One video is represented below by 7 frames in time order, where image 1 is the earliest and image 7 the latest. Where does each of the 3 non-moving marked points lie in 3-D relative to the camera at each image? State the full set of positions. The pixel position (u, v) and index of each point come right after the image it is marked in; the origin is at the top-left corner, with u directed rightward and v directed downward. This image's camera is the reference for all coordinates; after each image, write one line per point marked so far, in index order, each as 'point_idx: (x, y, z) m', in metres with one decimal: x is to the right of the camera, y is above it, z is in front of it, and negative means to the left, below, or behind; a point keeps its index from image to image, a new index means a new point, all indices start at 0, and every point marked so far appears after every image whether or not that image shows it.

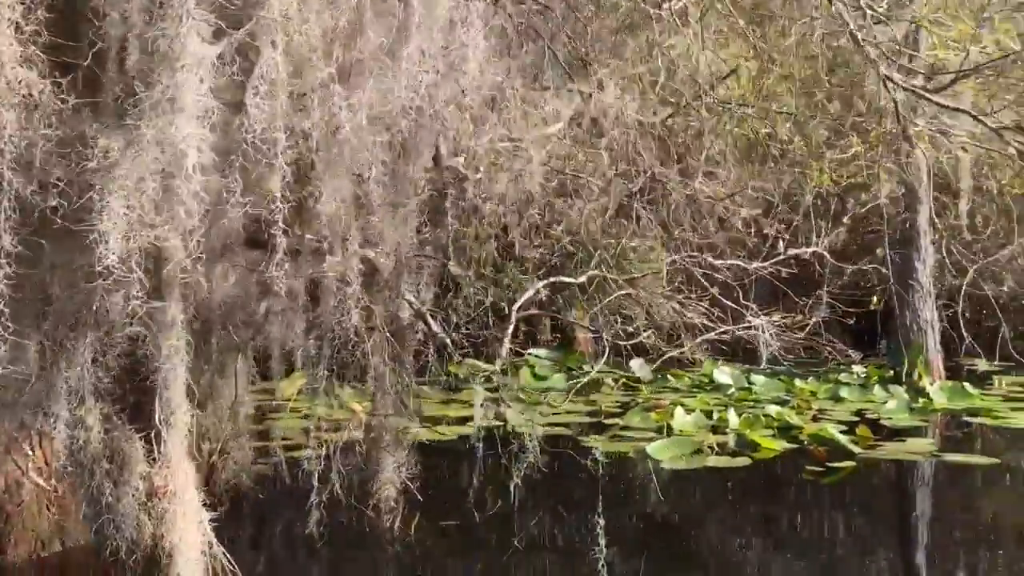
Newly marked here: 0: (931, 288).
0: (+3.3, 0.0, +7.5) m
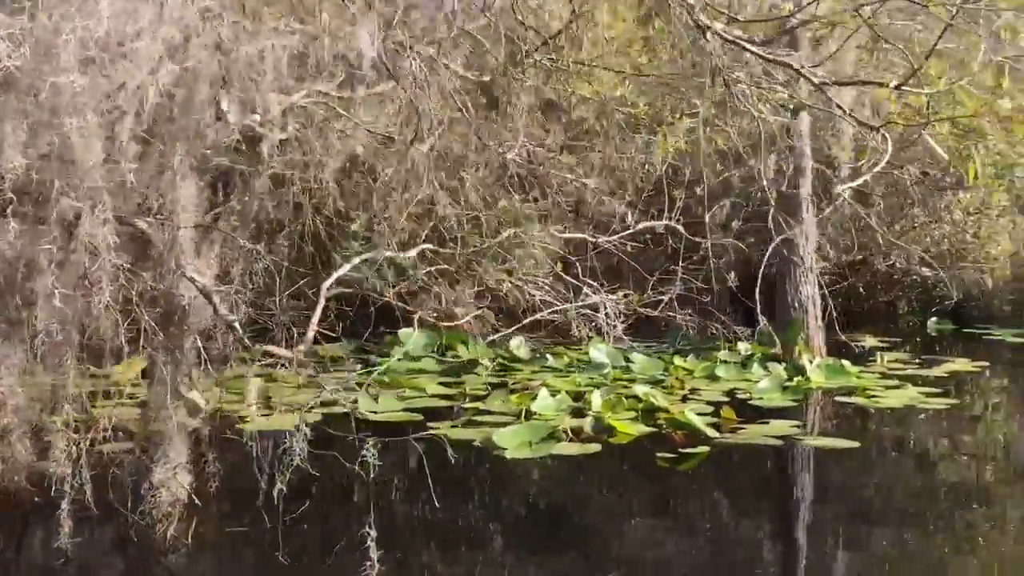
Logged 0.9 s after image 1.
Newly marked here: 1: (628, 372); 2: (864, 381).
0: (+2.3, +0.2, +7.4) m
1: (+0.8, -0.6, +6.9) m
2: (+2.4, -0.6, +6.5) m
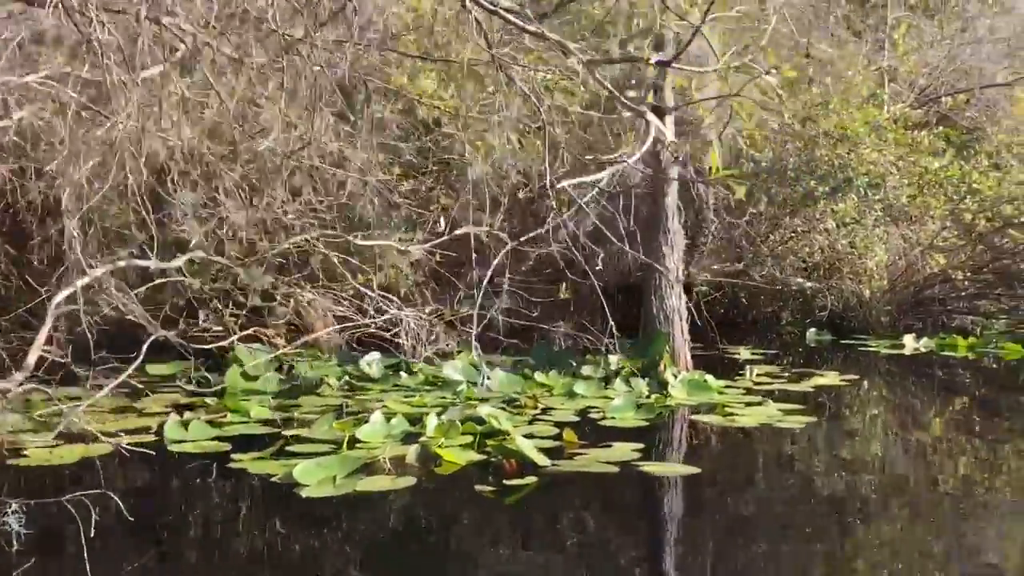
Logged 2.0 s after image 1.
0: (+1.2, +0.1, +7.1) m
1: (-0.2, -0.7, +6.4) m
2: (+1.4, -0.7, +6.2) m
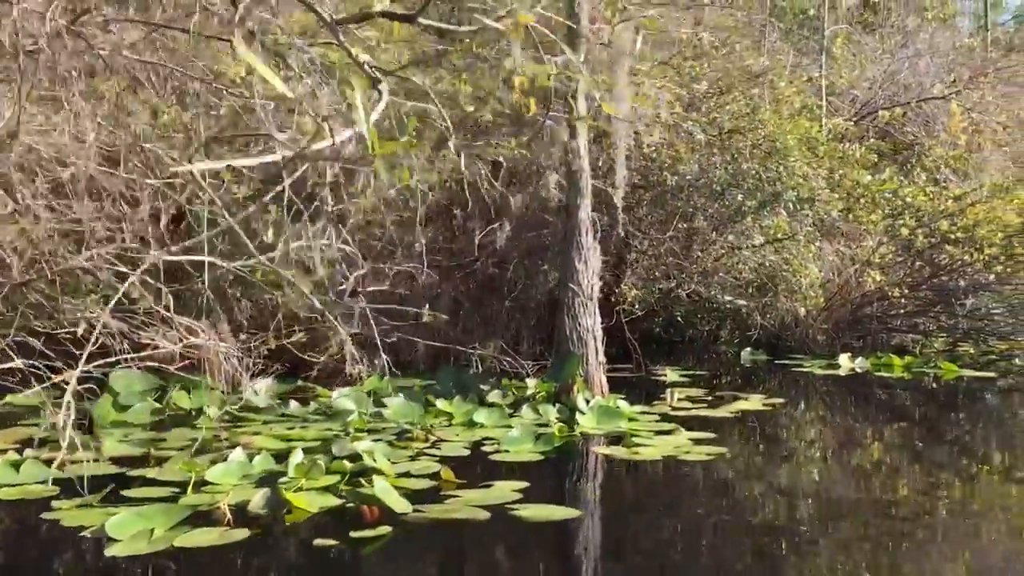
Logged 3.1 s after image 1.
0: (+0.6, 0.0, +6.6) m
1: (-0.8, -0.8, +5.9) m
2: (+0.7, -0.8, +5.7) m
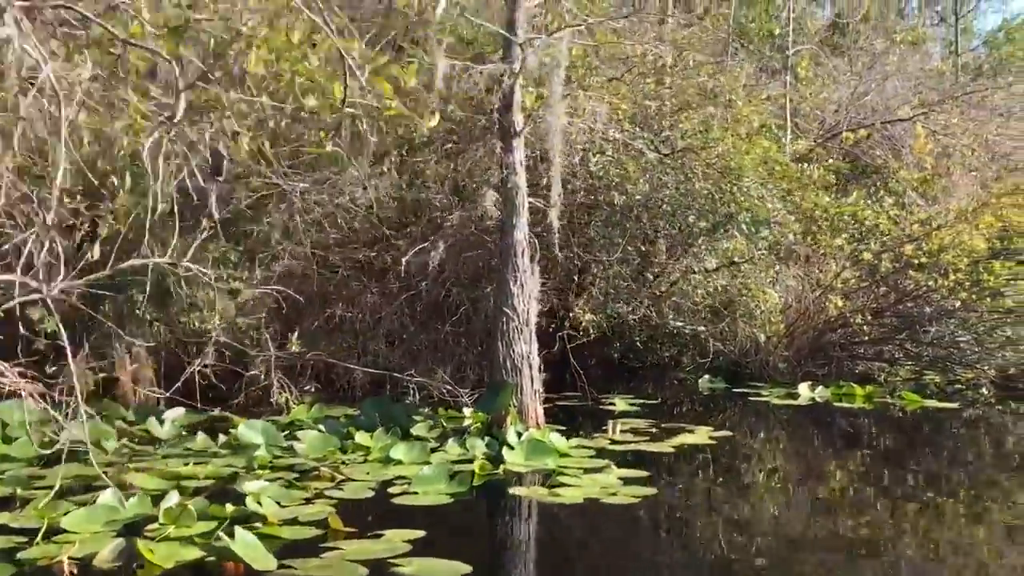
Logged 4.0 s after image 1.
0: (+0.1, -0.2, +6.2) m
1: (-1.3, -0.9, +5.4) m
2: (+0.3, -1.0, +5.3) m
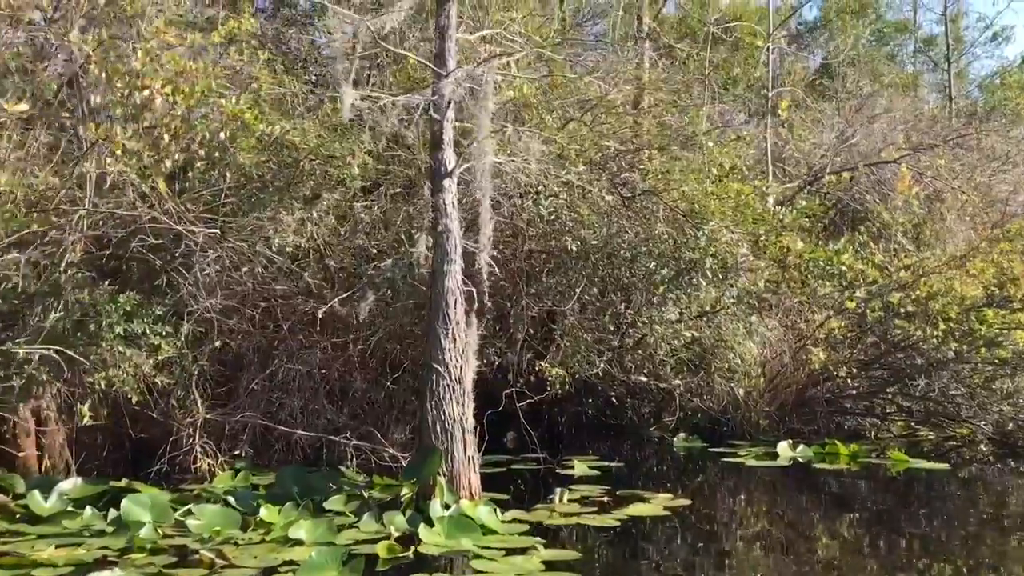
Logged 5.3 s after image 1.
0: (-0.3, -0.5, +5.6) m
1: (-1.7, -1.2, +4.8) m
2: (-0.1, -1.2, +4.7) m
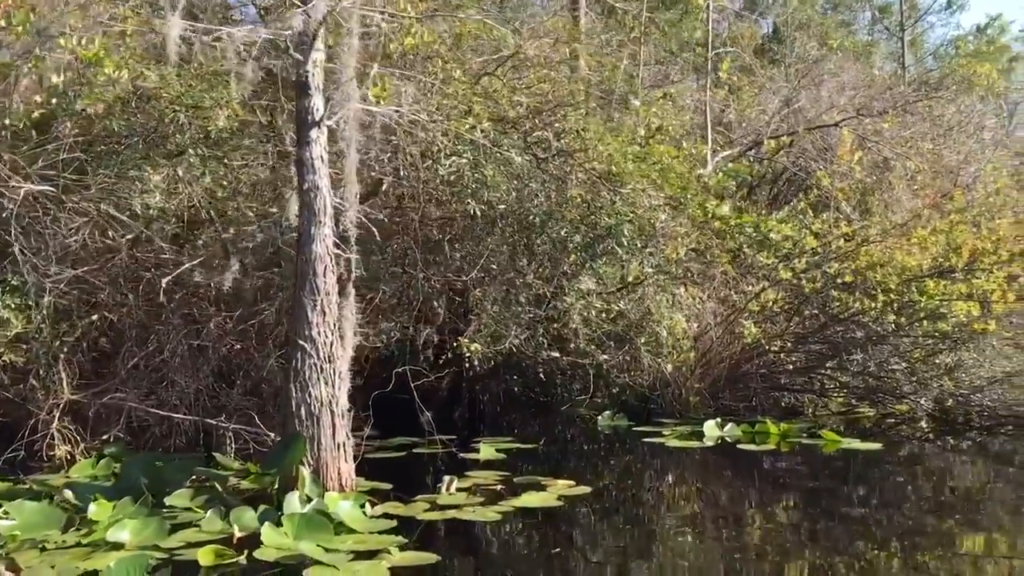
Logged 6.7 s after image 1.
0: (-0.9, -0.3, +5.0) m
1: (-2.3, -1.1, +4.2) m
2: (-0.7, -1.1, +4.1) m
